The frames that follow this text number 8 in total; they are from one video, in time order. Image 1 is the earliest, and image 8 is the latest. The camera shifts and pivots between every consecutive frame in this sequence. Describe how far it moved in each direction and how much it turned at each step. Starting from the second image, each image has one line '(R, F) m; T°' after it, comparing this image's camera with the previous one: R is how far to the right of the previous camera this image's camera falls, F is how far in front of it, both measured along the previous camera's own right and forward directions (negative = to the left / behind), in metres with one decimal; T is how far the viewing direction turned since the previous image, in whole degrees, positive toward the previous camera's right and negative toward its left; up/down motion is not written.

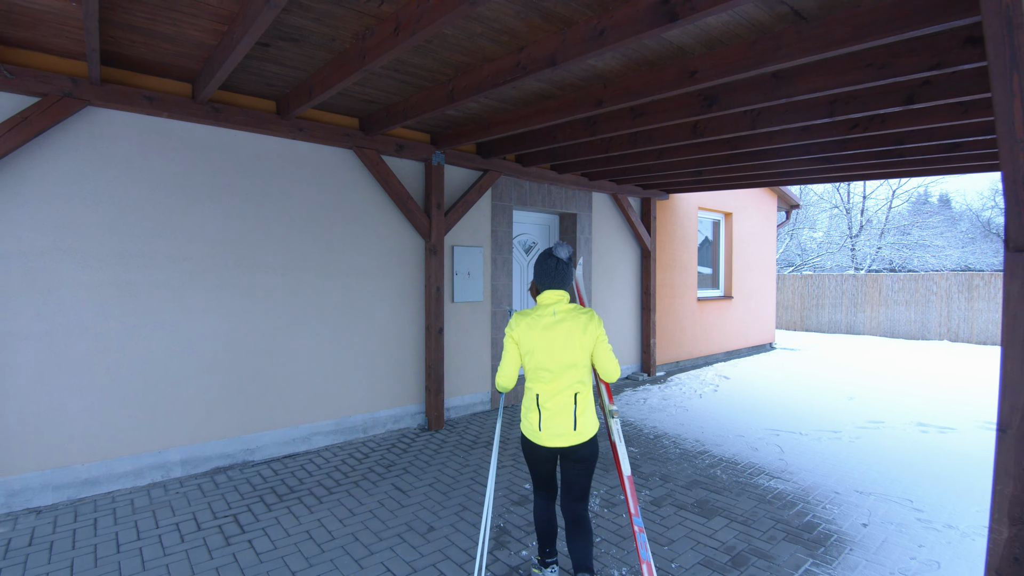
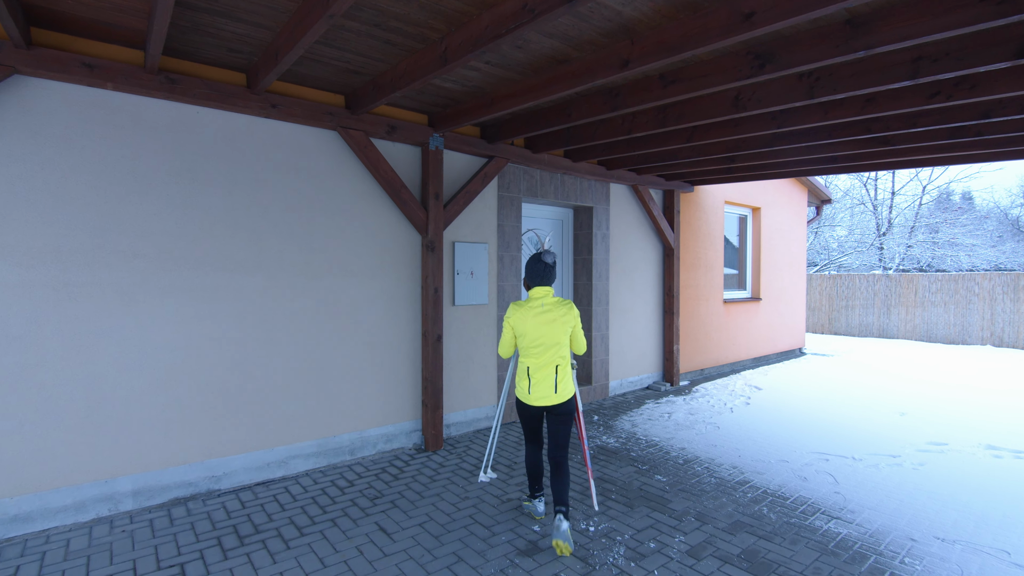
(0.0, +0.6) m; -1°
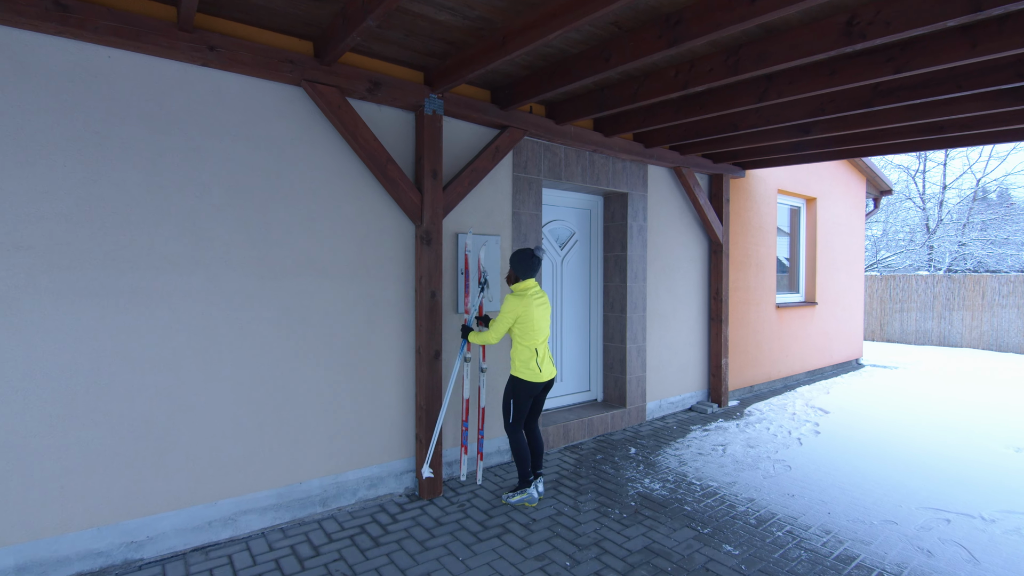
(0.0, +1.0) m; -2°
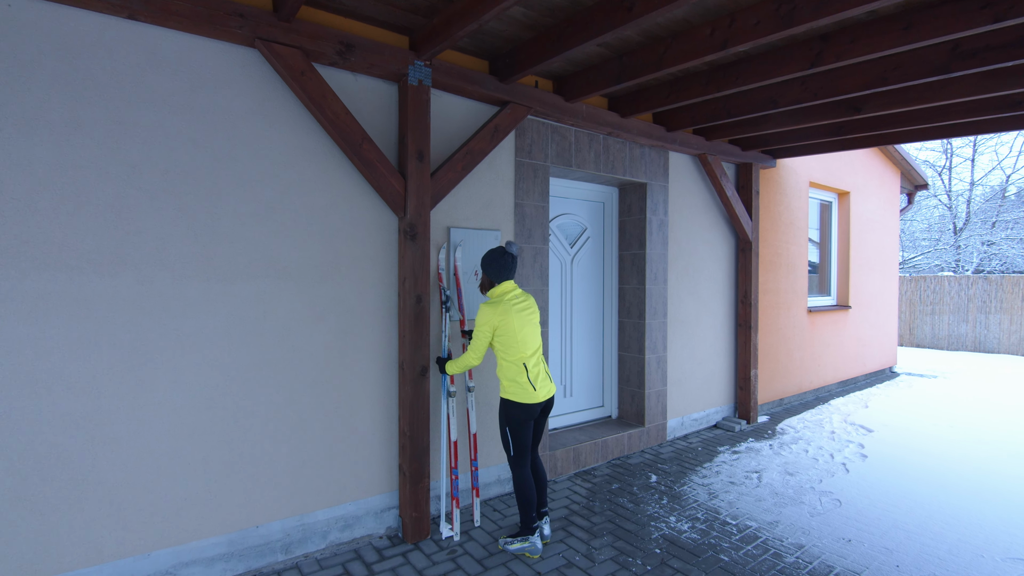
(0.0, +0.6) m; -1°
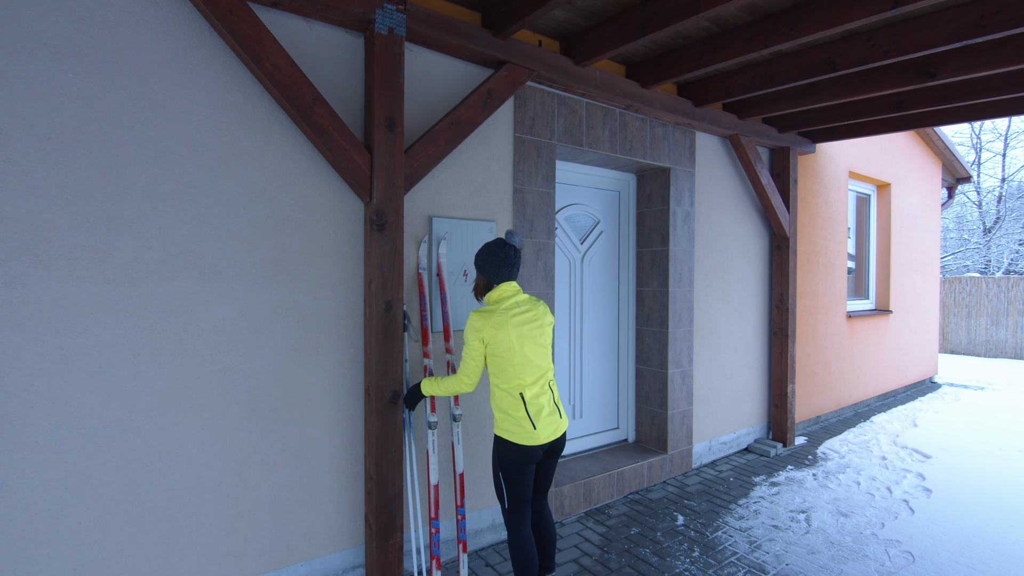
(+0.1, +0.6) m; -1°
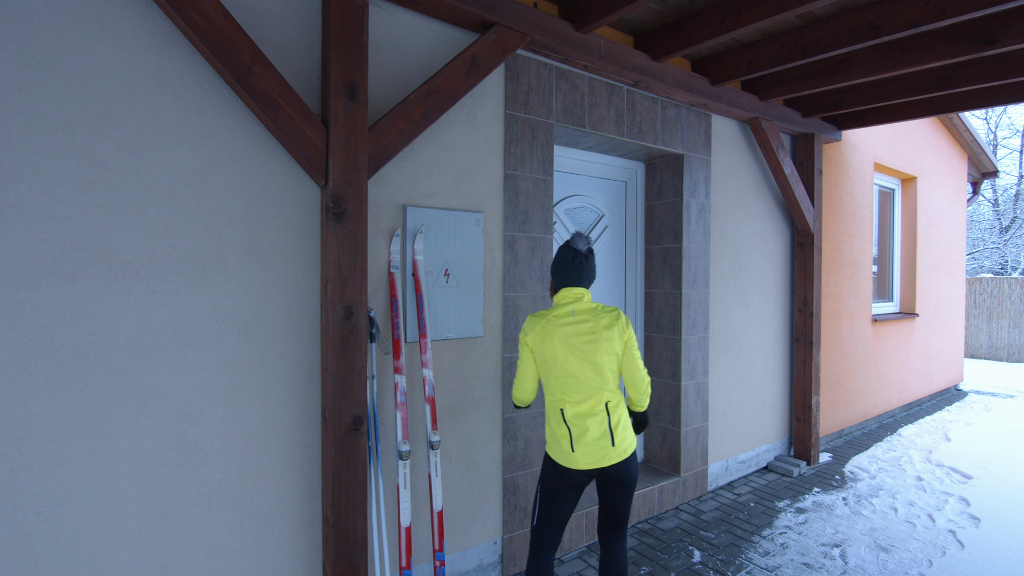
(+0.1, +0.4) m; 0°
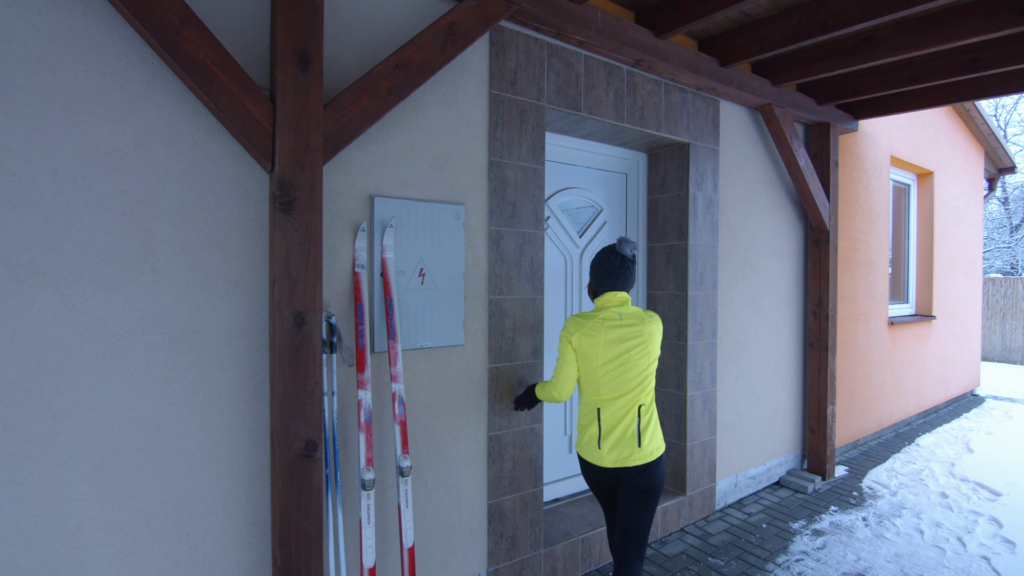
(+0.1, +0.3) m; 0°
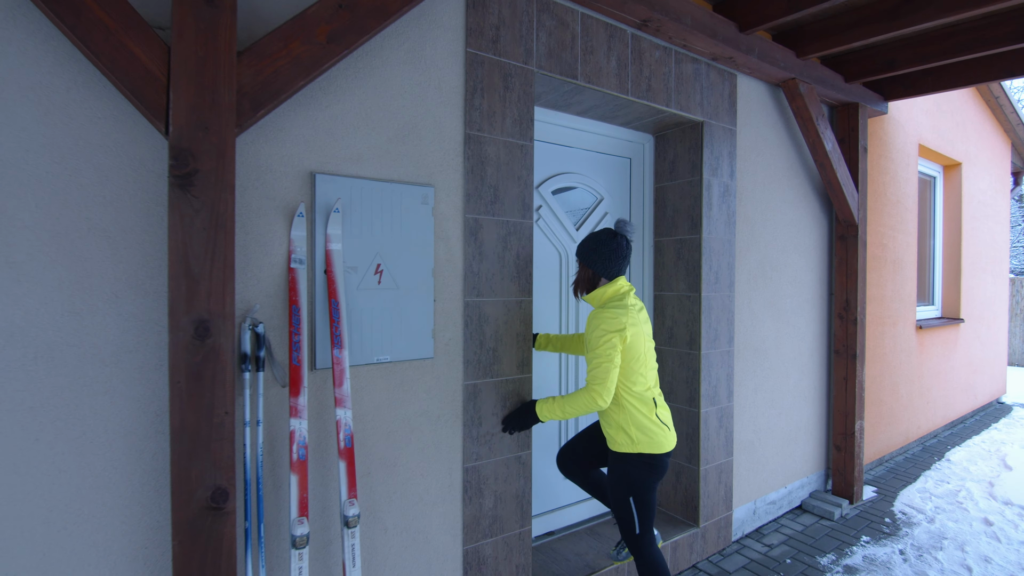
(+0.1, +0.4) m; 0°
